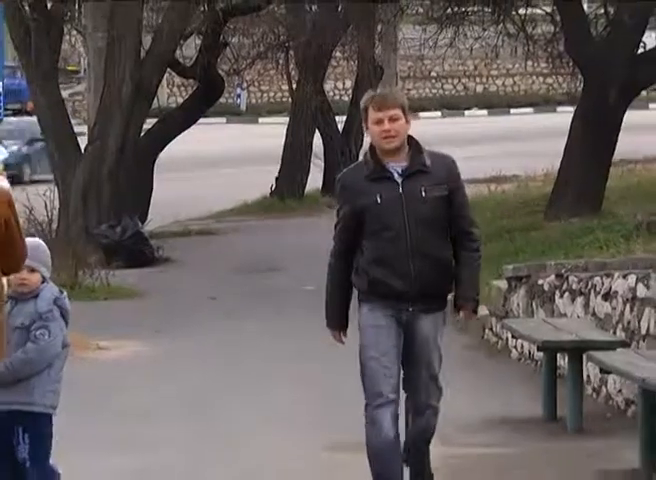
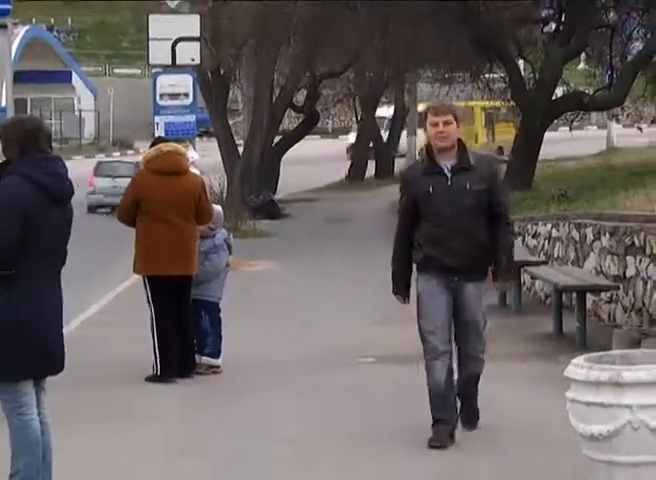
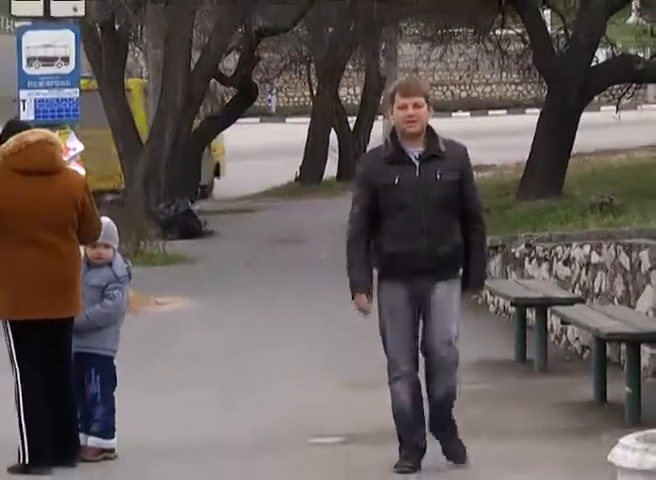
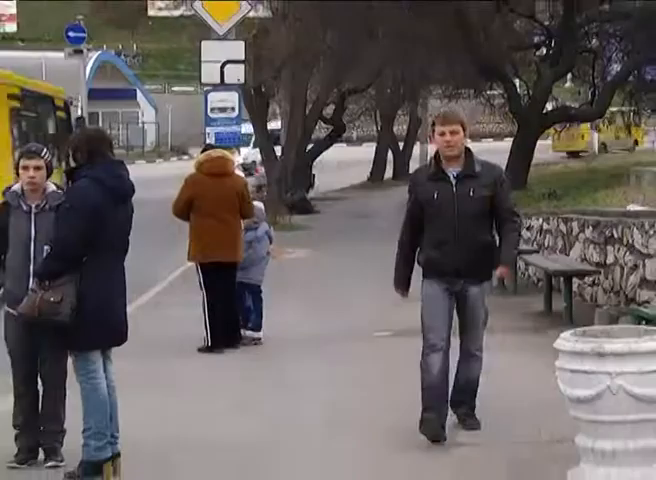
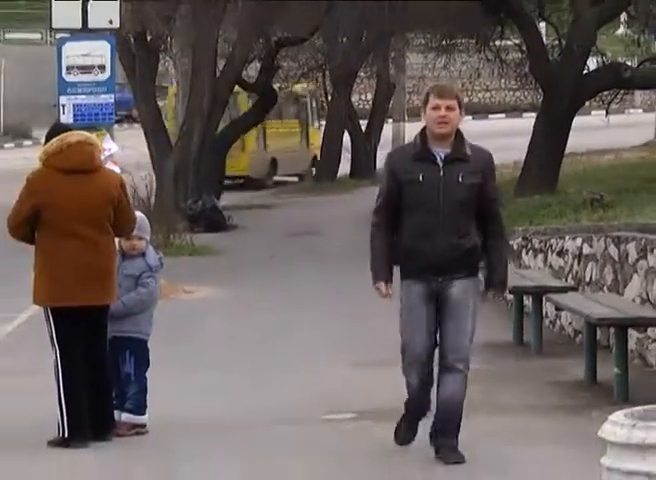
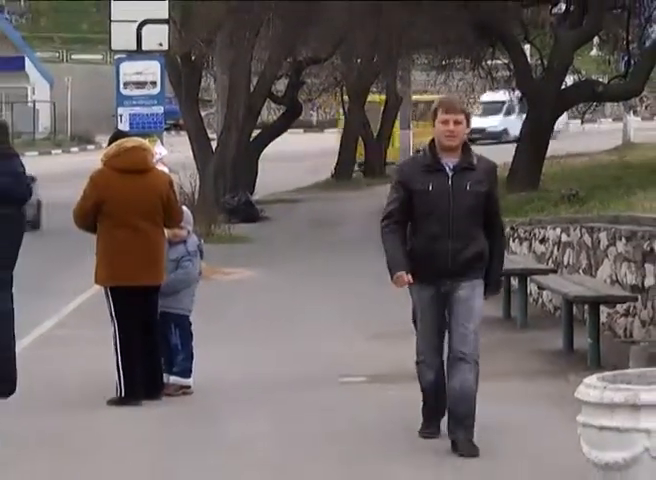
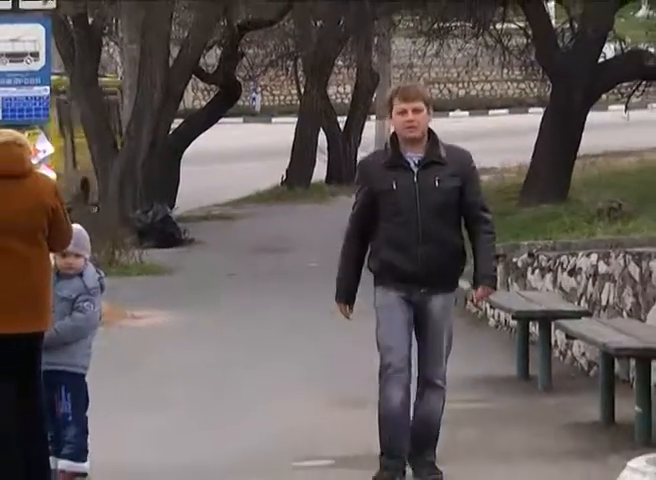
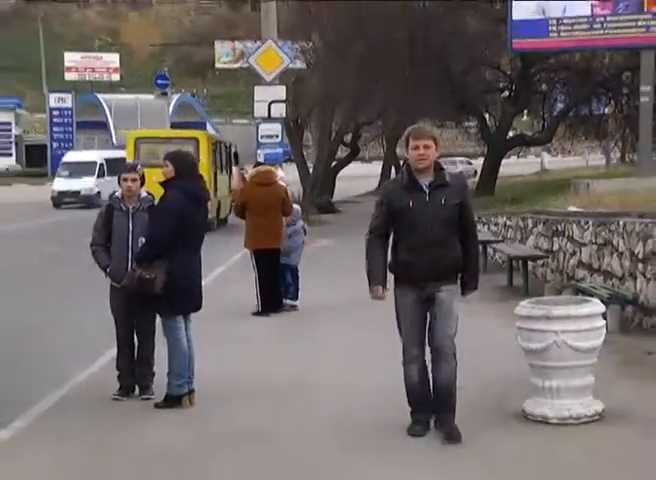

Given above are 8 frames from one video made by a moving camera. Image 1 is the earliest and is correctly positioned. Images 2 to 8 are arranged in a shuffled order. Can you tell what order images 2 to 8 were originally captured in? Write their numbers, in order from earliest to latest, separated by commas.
7, 3, 5, 6, 2, 4, 8
